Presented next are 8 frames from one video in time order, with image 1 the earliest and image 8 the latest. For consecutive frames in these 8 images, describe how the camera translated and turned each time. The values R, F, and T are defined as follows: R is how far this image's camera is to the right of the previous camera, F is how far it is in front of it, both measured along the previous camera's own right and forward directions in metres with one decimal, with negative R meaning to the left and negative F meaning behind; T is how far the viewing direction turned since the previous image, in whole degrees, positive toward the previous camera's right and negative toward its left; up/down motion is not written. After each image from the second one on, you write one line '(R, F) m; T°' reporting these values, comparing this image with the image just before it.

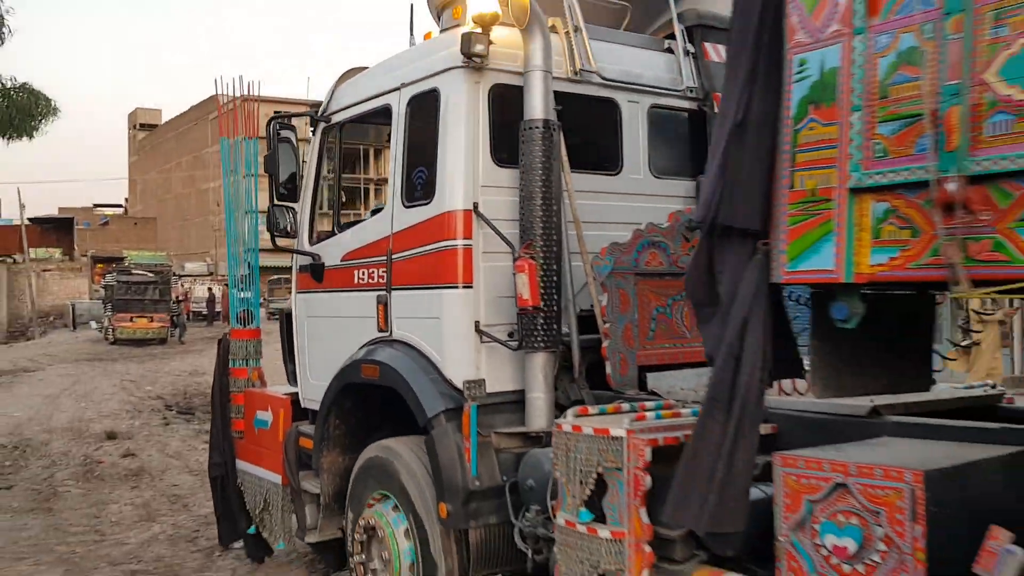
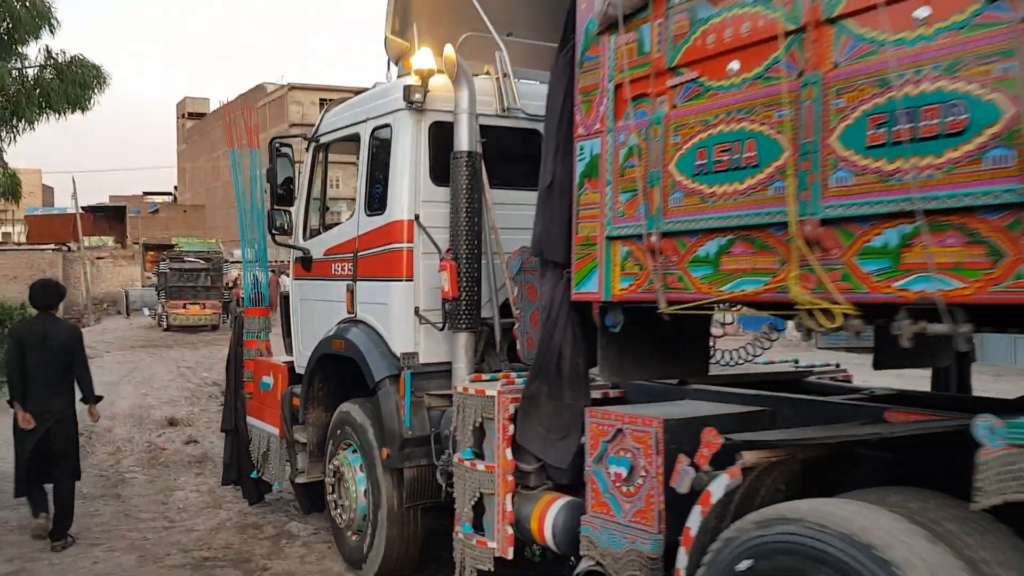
(+0.5, -0.9) m; -3°
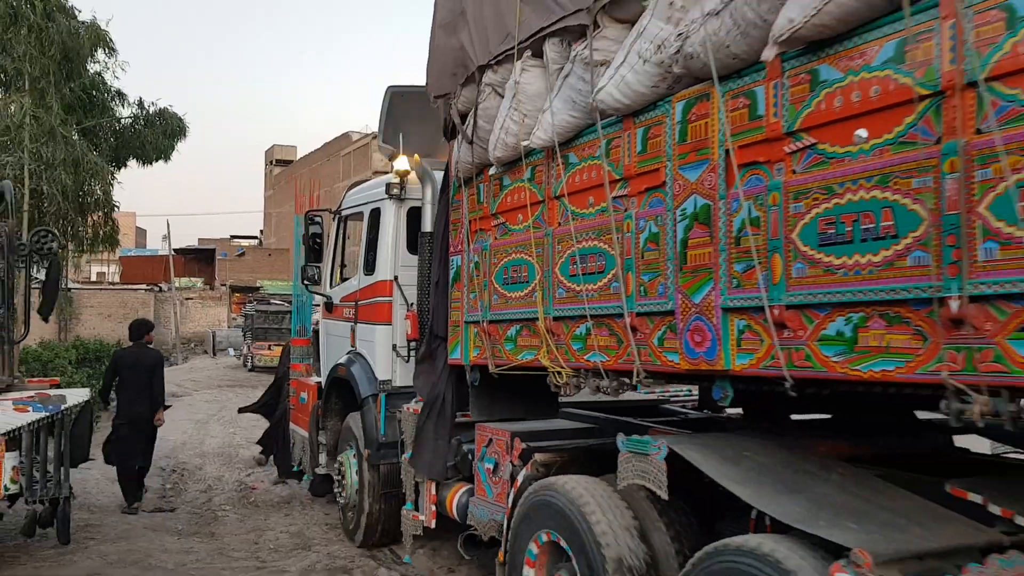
(+0.8, -1.4) m; -5°
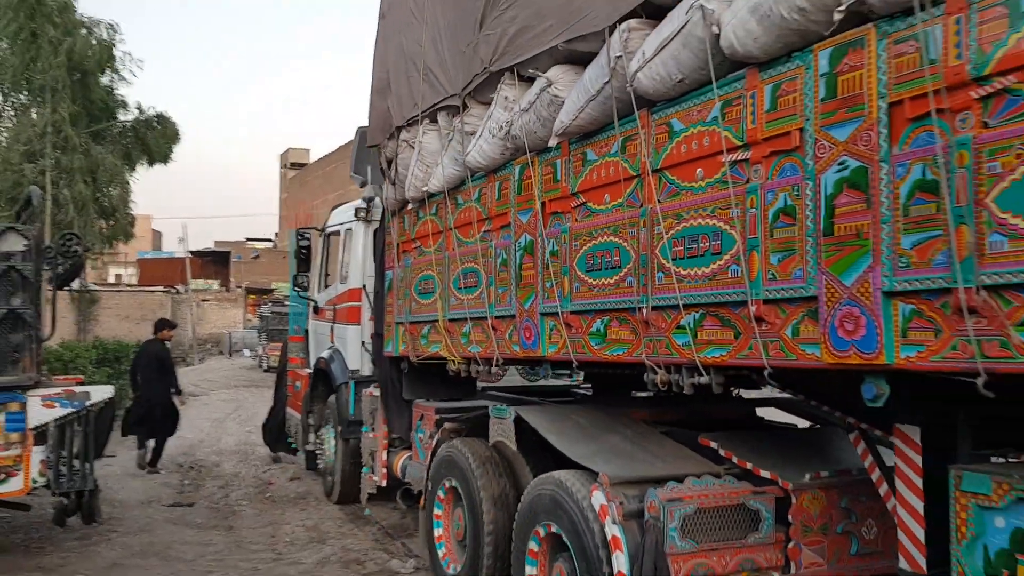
(+0.5, -1.1) m; -1°
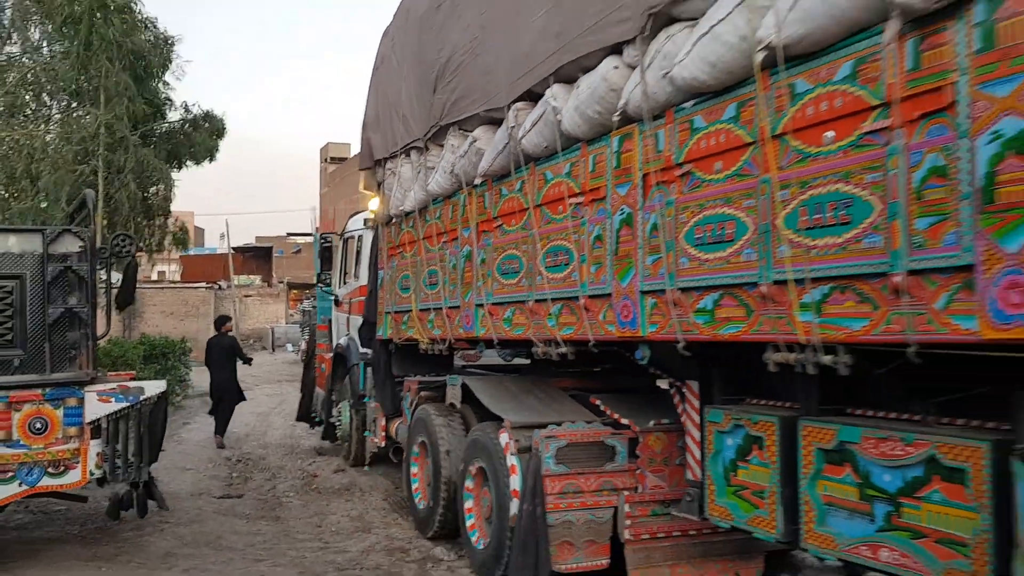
(+0.6, -1.4) m; -3°
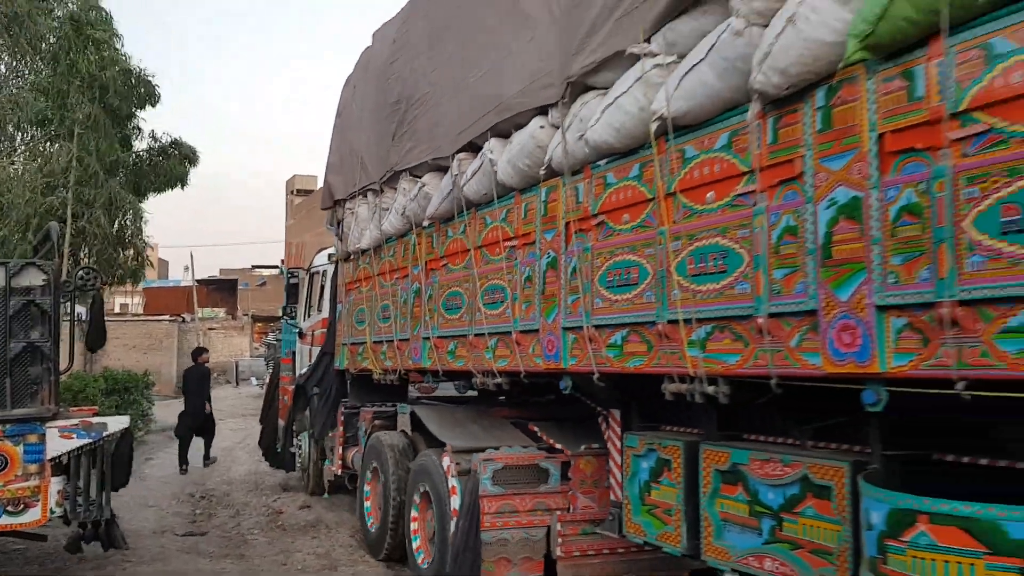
(+0.2, -0.4) m; +2°
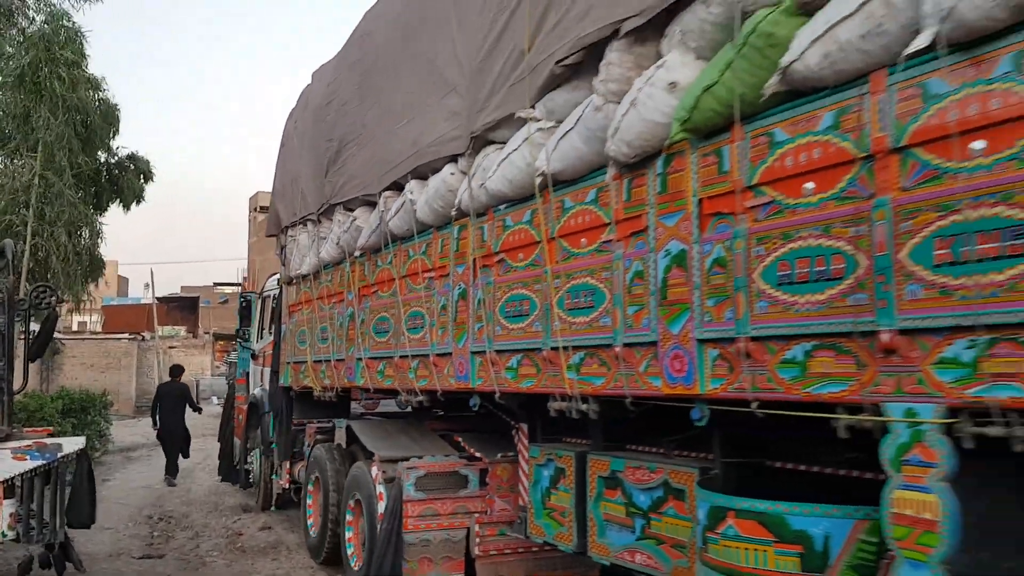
(+0.2, -0.5) m; +2°
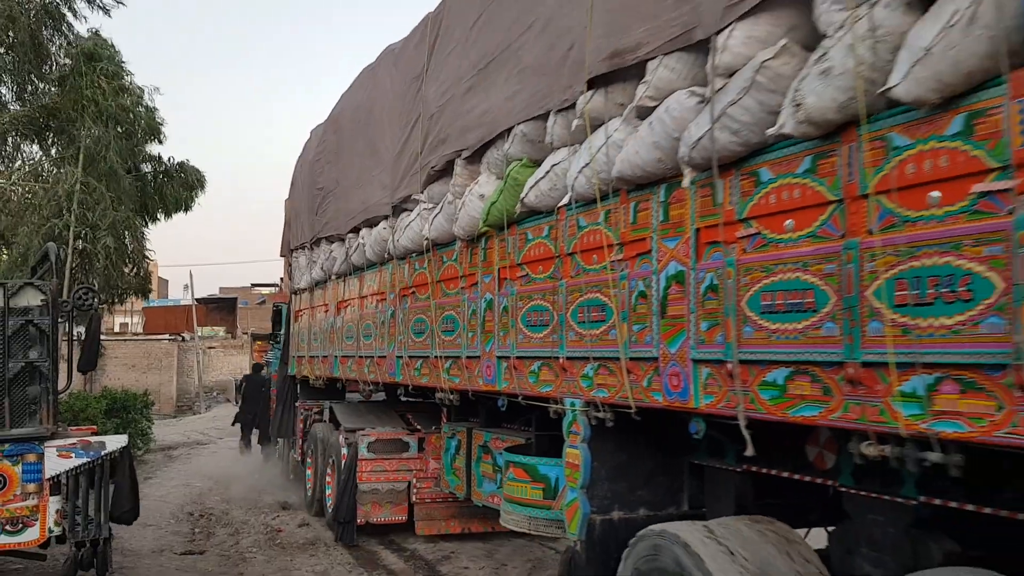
(+1.0, -1.8) m; -4°
